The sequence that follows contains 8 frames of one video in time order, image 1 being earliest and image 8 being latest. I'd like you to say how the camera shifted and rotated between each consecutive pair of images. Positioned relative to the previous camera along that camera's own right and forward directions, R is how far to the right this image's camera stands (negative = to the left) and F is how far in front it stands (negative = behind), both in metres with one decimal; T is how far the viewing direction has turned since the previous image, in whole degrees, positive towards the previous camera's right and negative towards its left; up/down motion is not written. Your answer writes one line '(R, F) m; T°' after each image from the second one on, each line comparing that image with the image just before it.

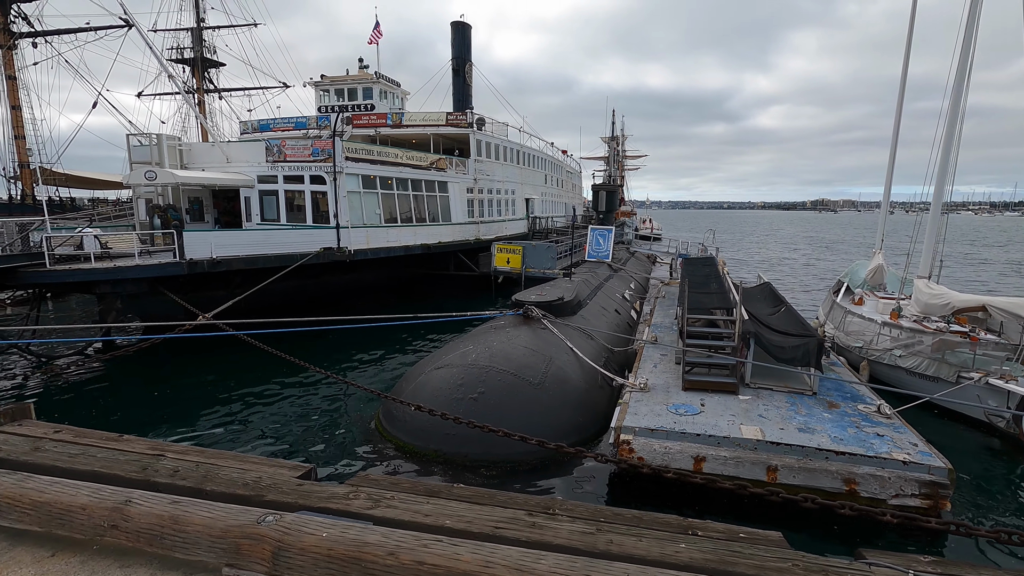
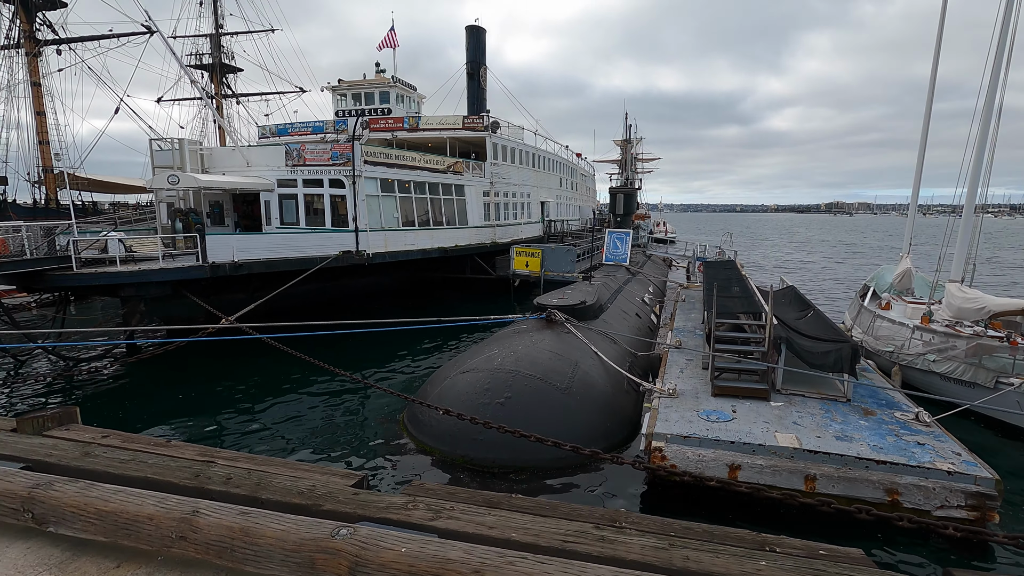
(-0.2, +0.1) m; -1°
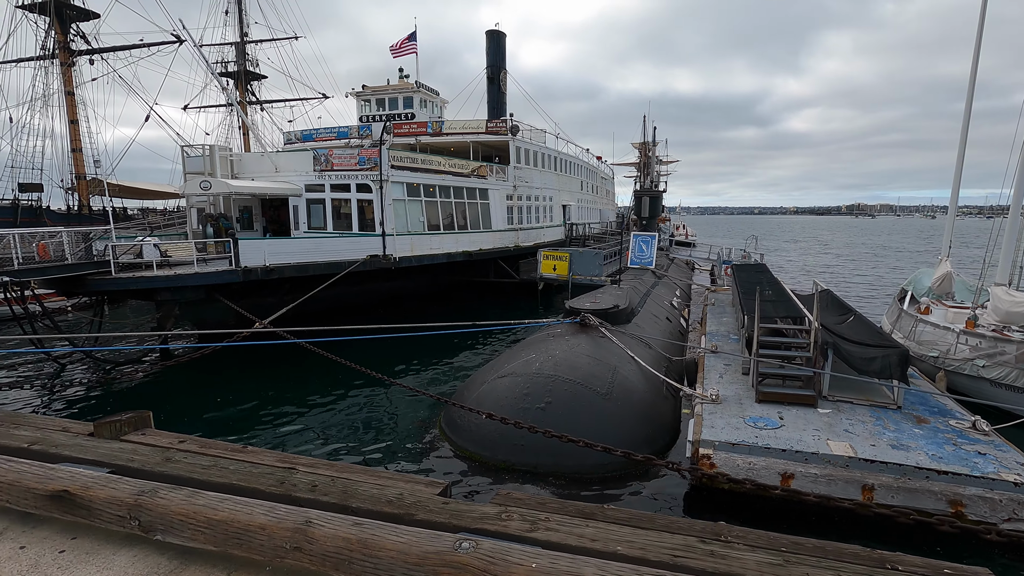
(-0.3, +0.1) m; -2°
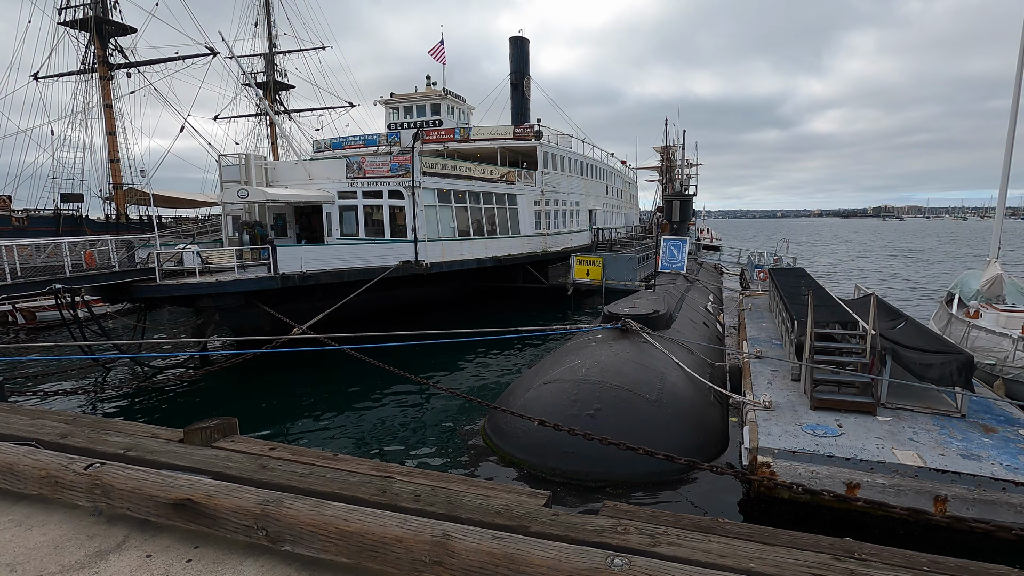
(-0.4, 0.0) m; -2°
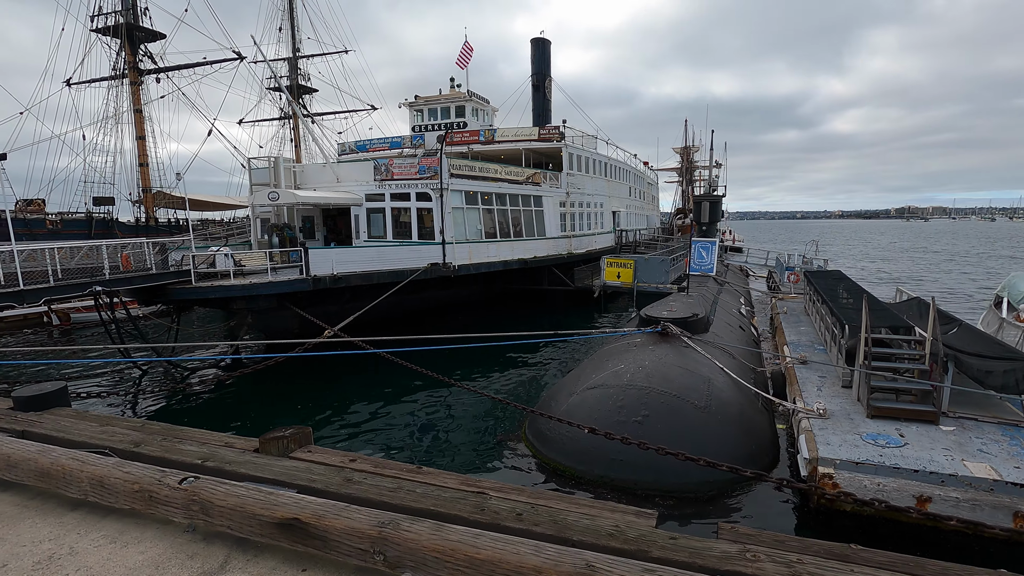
(-0.4, +0.1) m; -2°
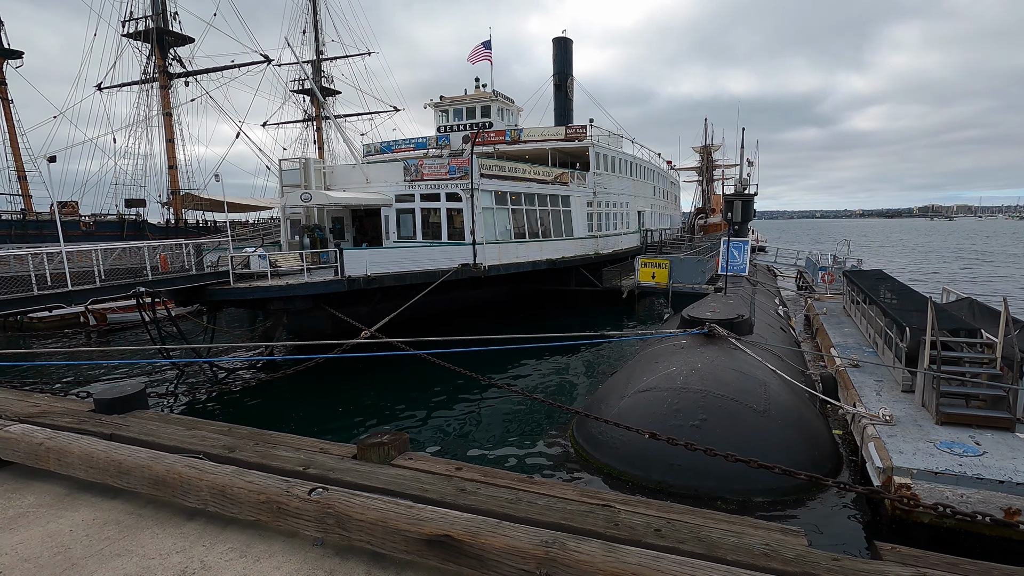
(-0.5, +0.1) m; -2°
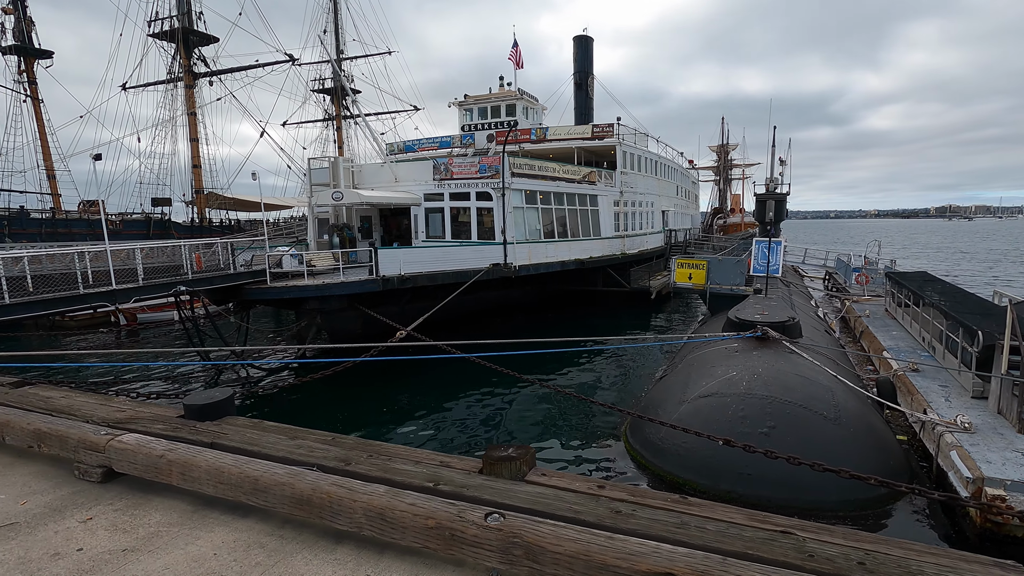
(-0.7, +0.2) m; -1°
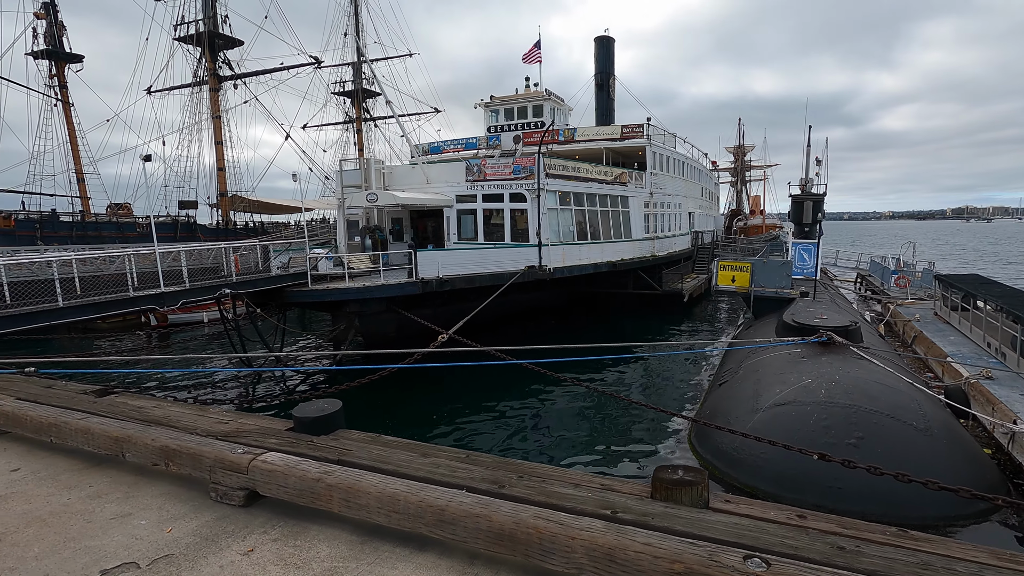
(-0.8, +0.2) m; -1°
